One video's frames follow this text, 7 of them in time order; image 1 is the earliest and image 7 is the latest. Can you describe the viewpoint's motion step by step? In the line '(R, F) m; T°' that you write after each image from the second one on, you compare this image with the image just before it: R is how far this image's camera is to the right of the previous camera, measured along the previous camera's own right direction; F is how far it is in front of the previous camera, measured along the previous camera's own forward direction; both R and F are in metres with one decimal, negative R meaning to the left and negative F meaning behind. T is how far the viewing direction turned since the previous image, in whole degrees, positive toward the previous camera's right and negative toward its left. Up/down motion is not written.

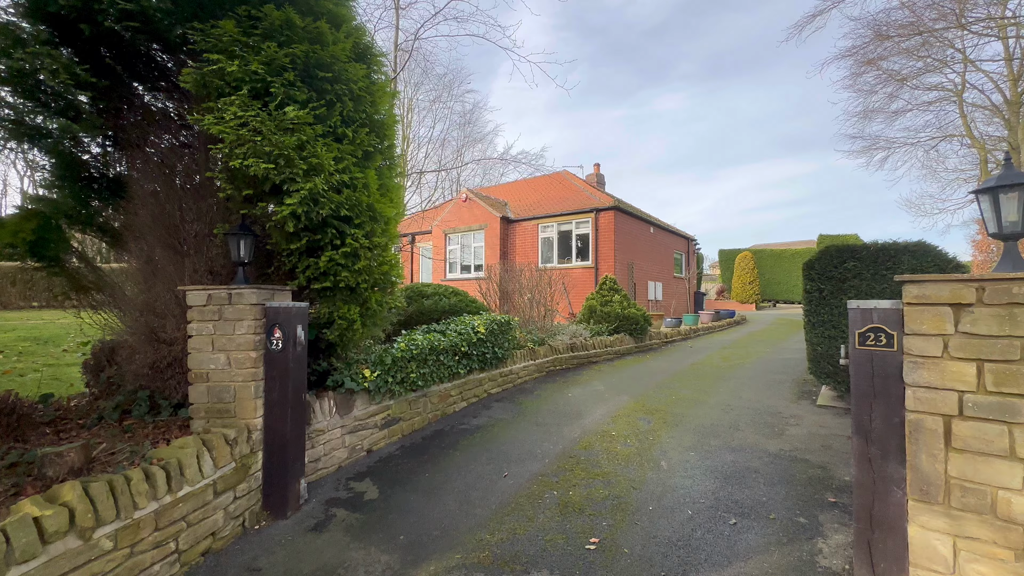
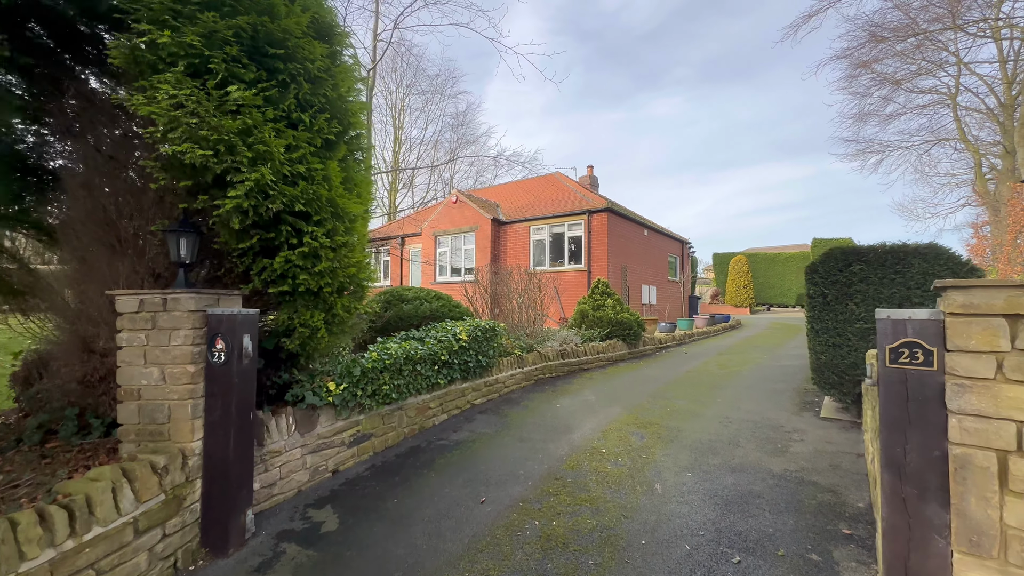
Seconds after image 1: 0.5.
(+0.1, +0.4) m; +1°
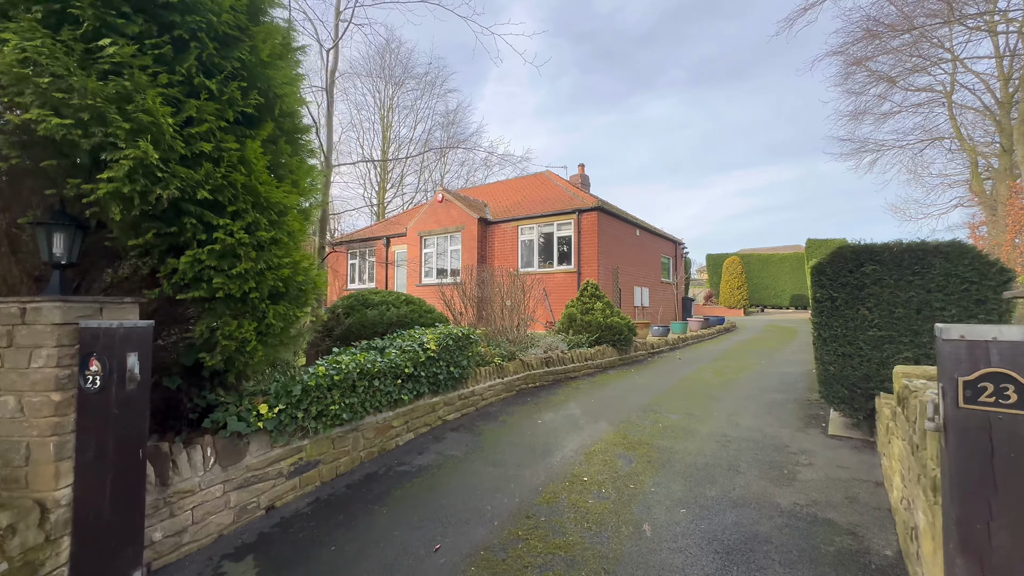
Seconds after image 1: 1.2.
(+0.2, +0.5) m; +1°
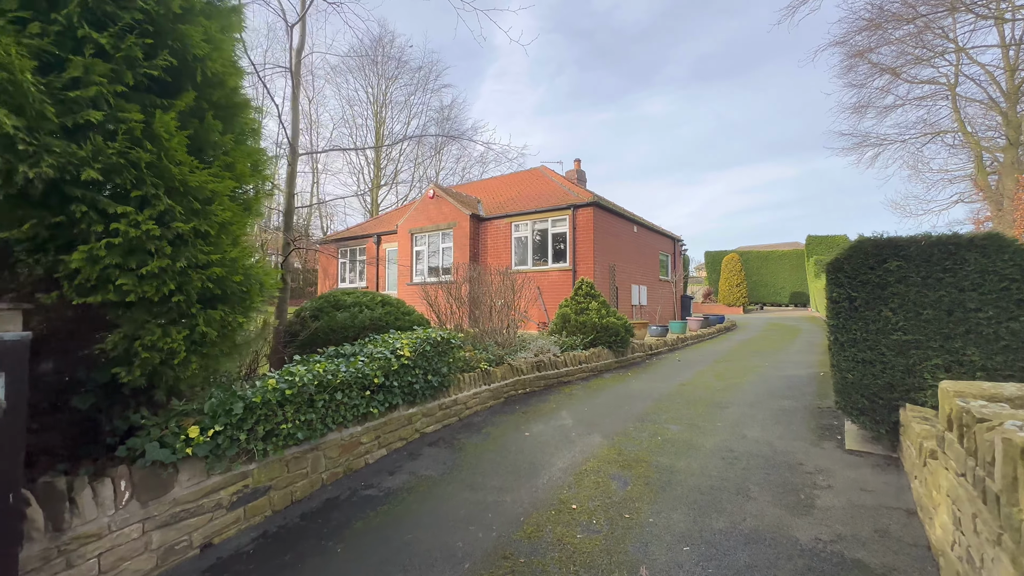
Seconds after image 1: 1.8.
(+0.2, +0.5) m; 0°
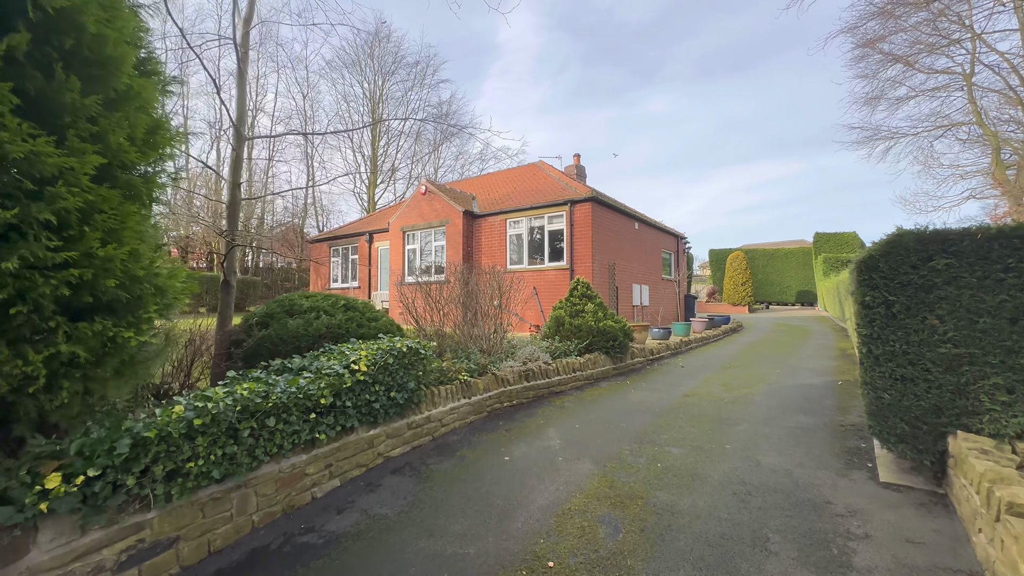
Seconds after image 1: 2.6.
(+0.2, +0.6) m; 0°
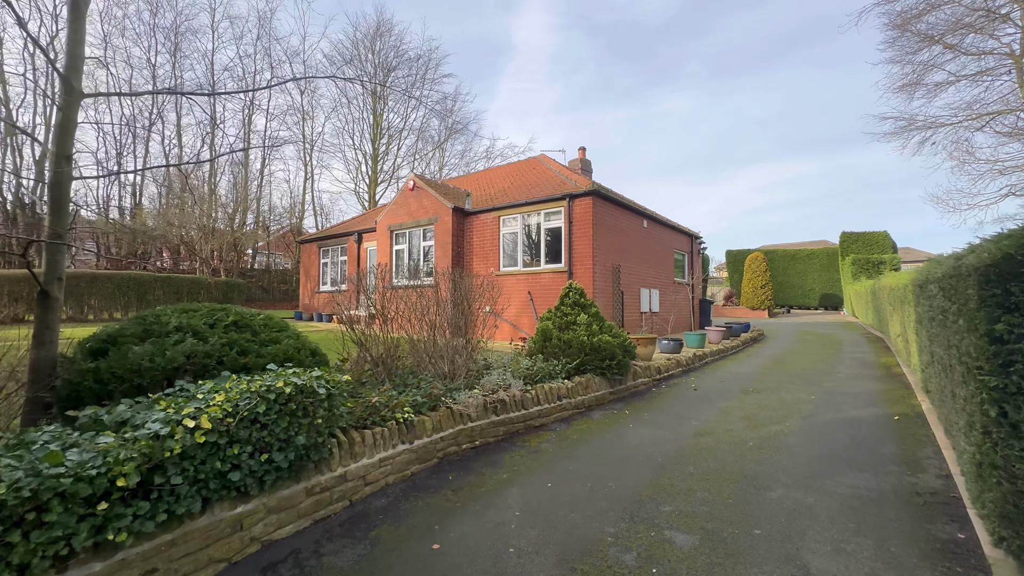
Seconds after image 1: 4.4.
(+0.5, +1.3) m; -2°
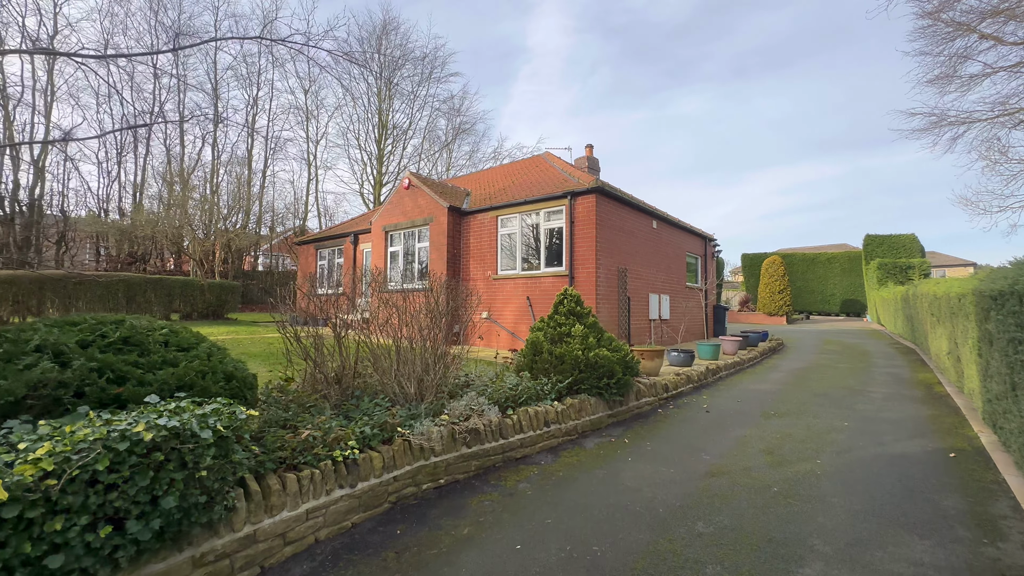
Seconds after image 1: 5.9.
(+0.3, +0.8) m; -2°
